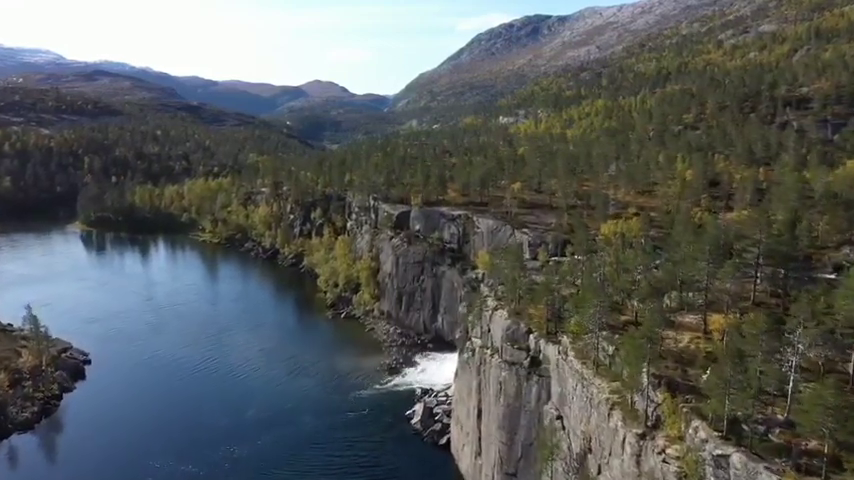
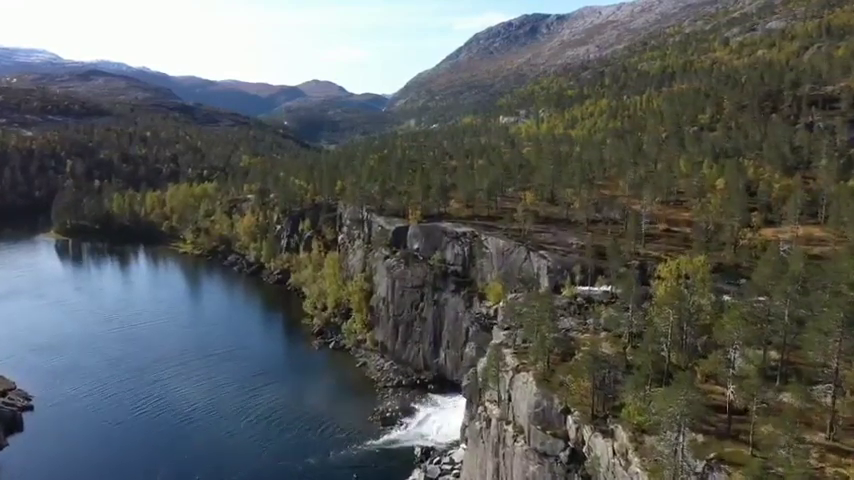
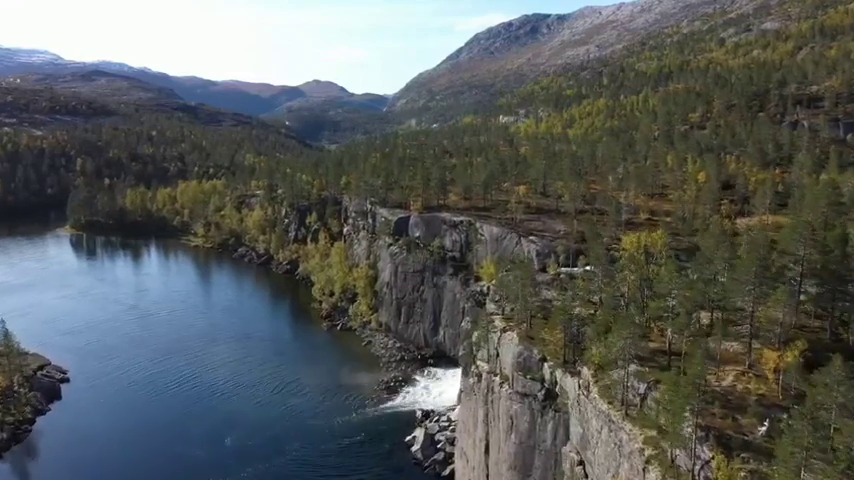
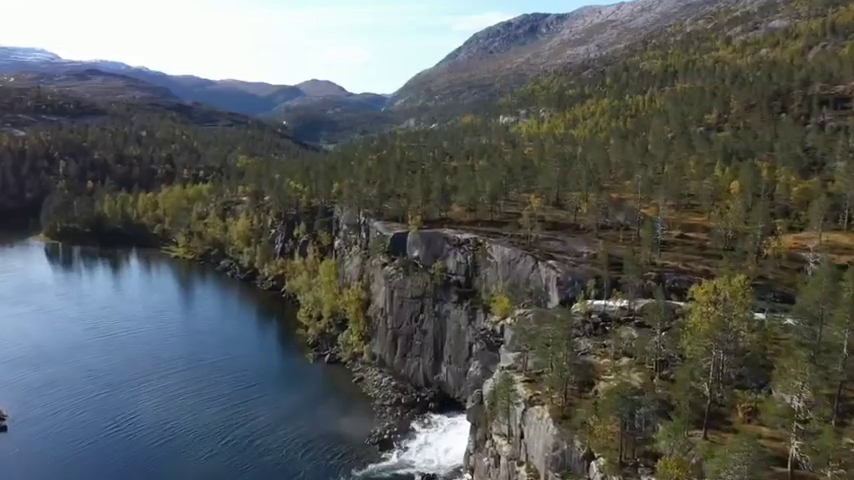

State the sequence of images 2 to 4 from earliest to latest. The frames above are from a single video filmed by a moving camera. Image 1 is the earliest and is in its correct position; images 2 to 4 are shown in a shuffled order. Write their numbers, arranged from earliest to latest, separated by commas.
3, 2, 4
